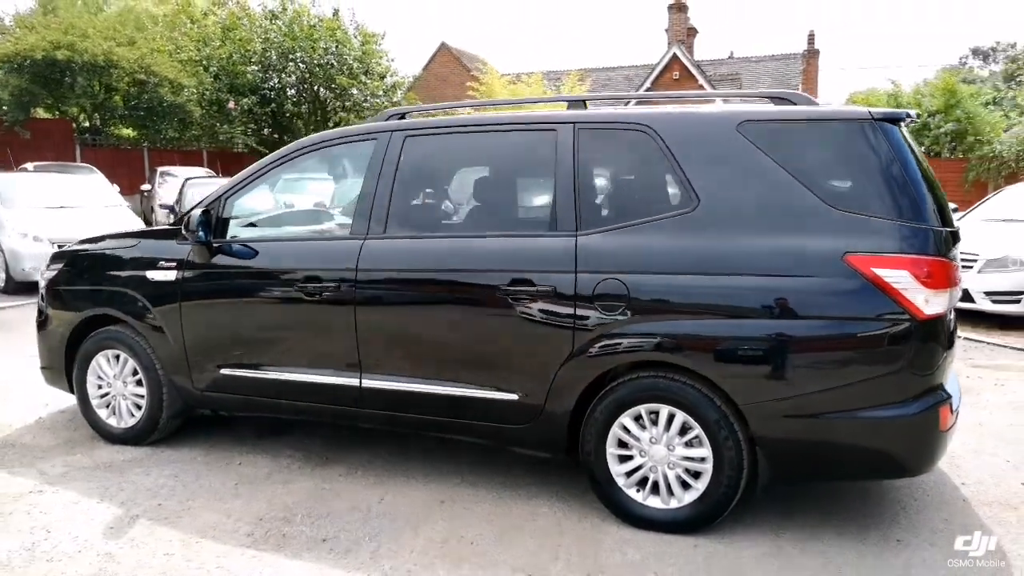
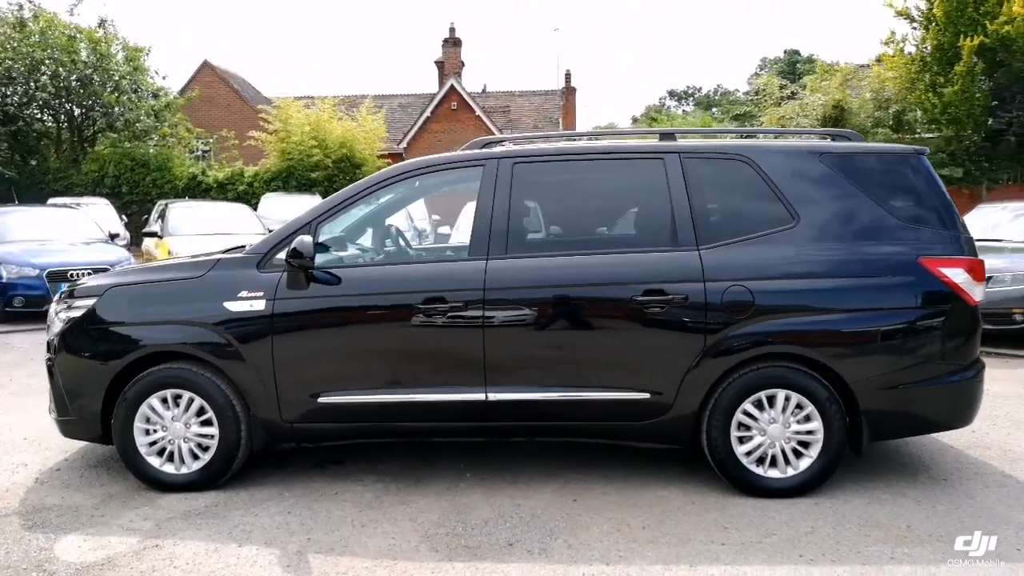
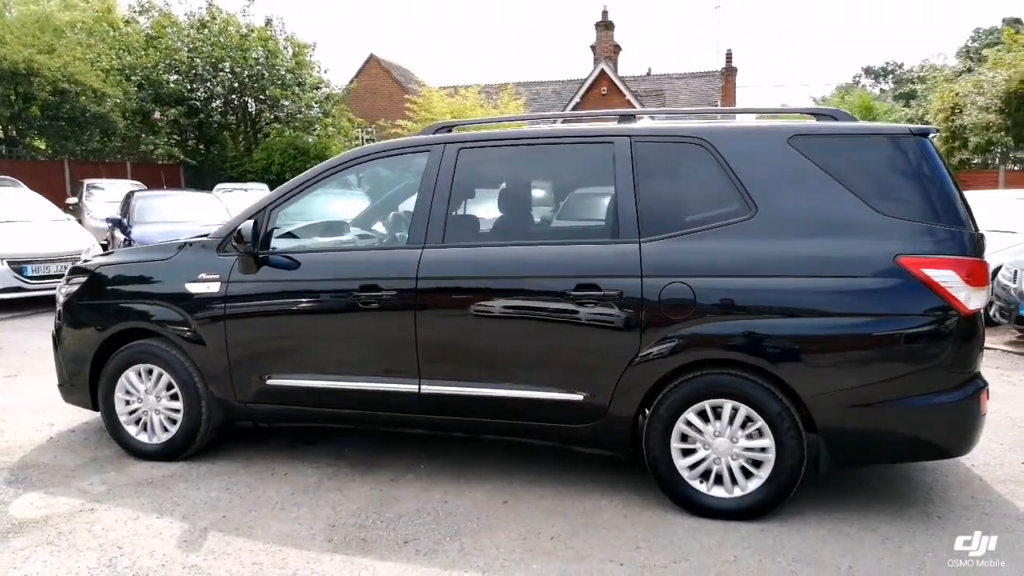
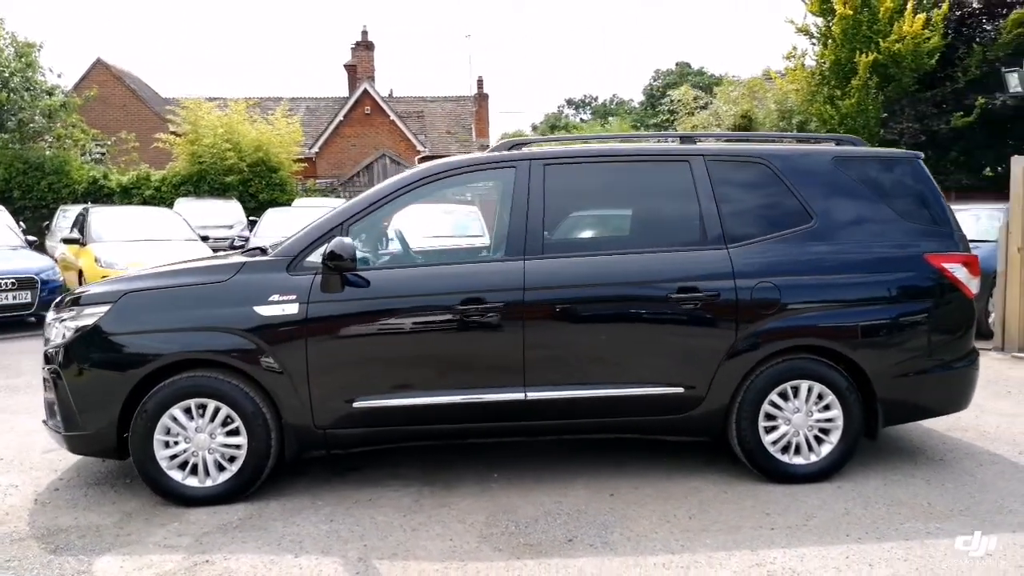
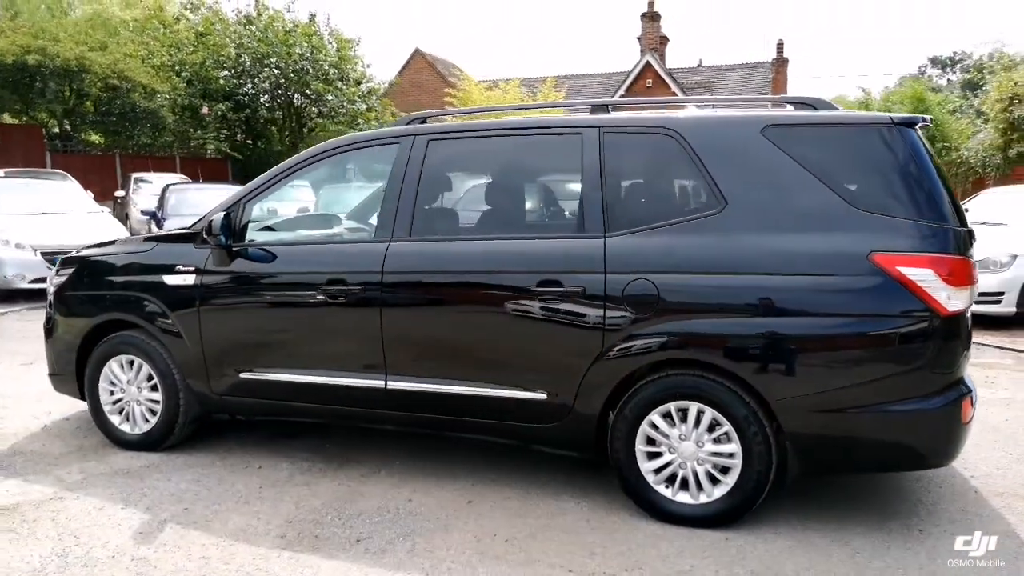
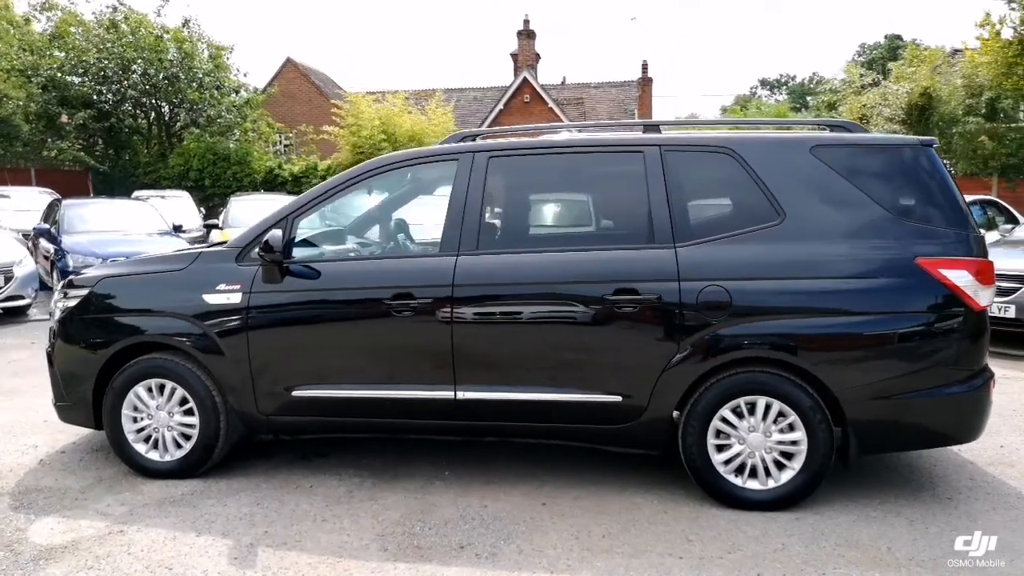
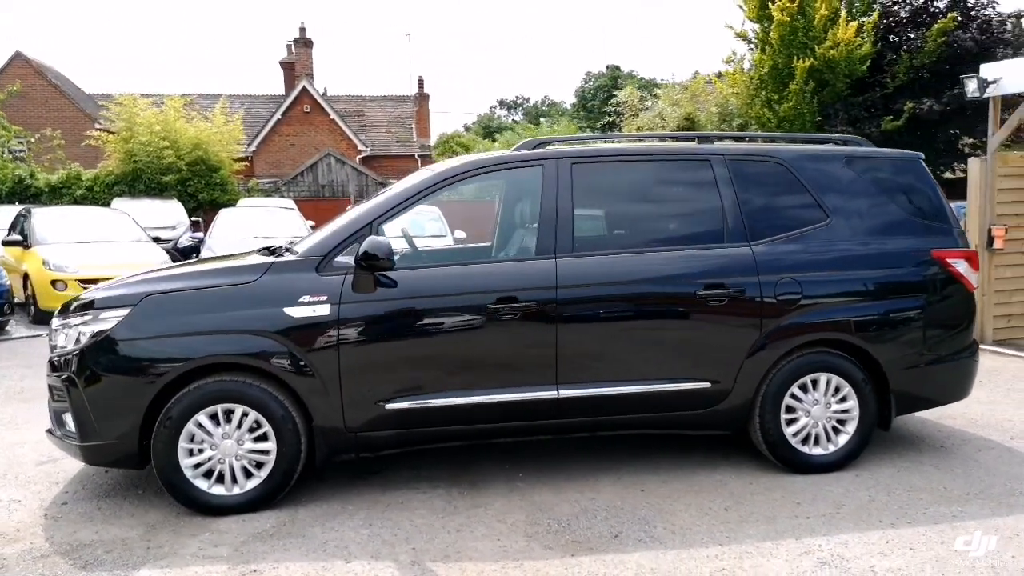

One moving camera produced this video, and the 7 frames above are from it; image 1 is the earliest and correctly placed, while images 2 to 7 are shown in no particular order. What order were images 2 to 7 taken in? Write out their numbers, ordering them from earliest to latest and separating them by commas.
5, 3, 6, 2, 4, 7
